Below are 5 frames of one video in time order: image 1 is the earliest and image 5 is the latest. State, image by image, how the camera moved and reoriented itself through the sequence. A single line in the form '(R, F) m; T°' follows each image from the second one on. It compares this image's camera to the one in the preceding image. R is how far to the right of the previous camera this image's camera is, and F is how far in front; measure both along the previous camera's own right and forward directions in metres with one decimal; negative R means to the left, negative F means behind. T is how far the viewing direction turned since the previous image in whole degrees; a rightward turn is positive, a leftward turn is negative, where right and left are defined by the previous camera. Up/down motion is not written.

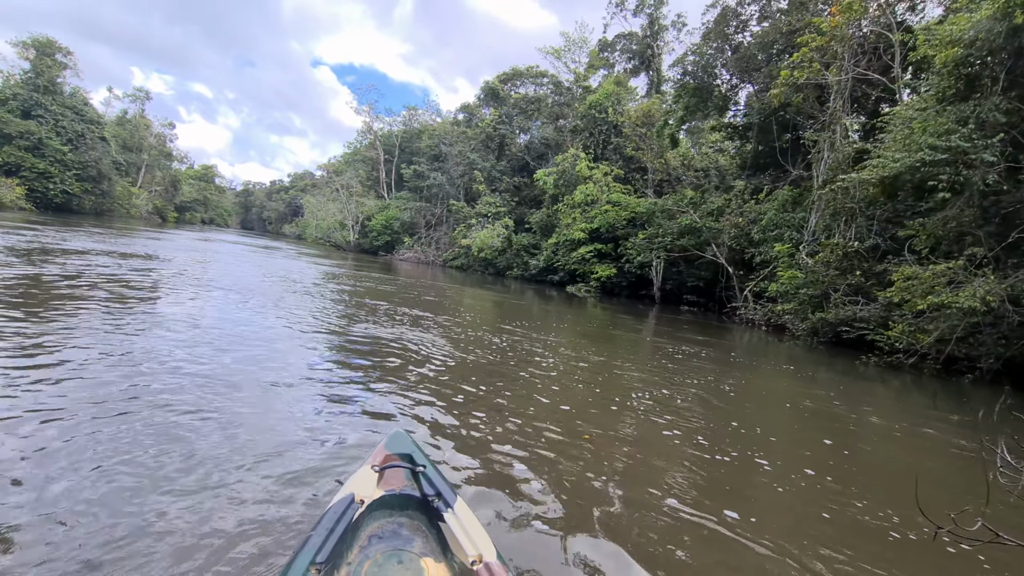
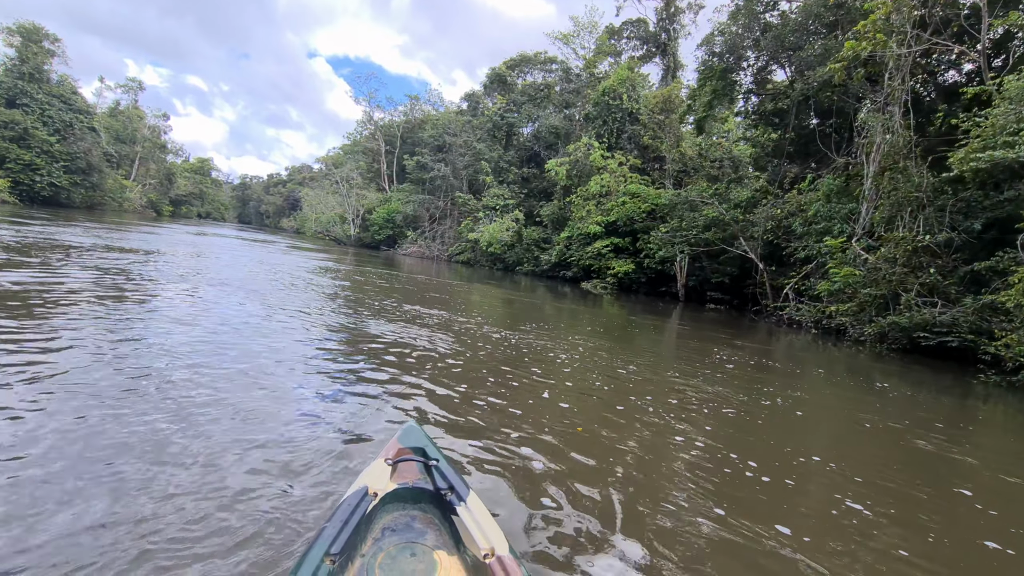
(-0.4, +0.9) m; 0°
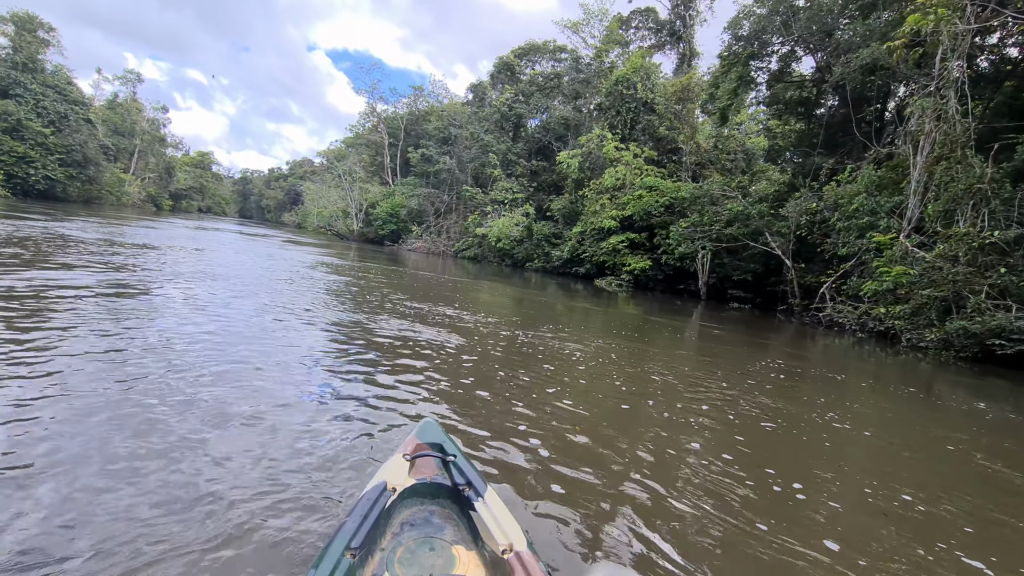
(-0.3, +0.6) m; 0°
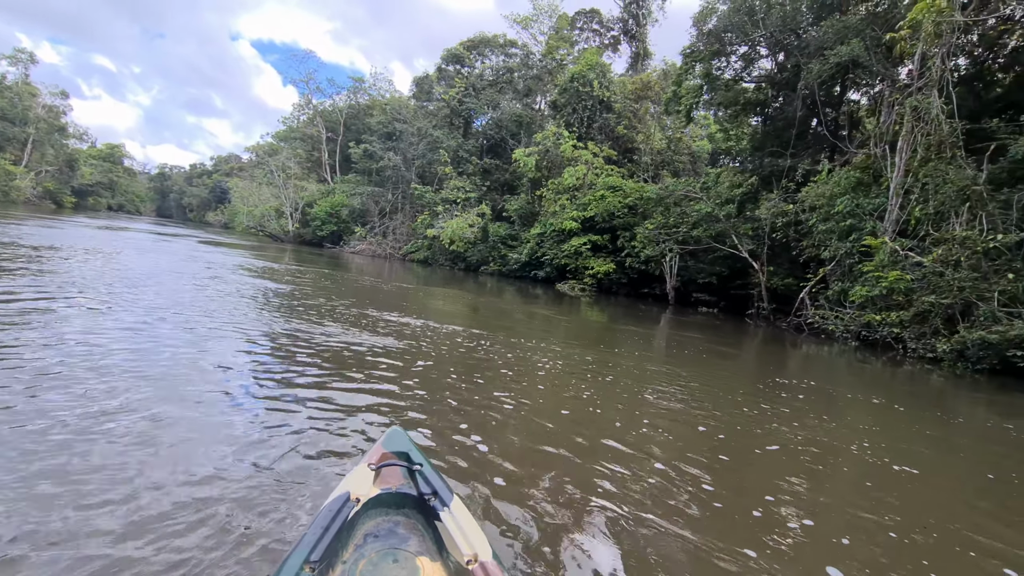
(-0.4, +1.0) m; +7°
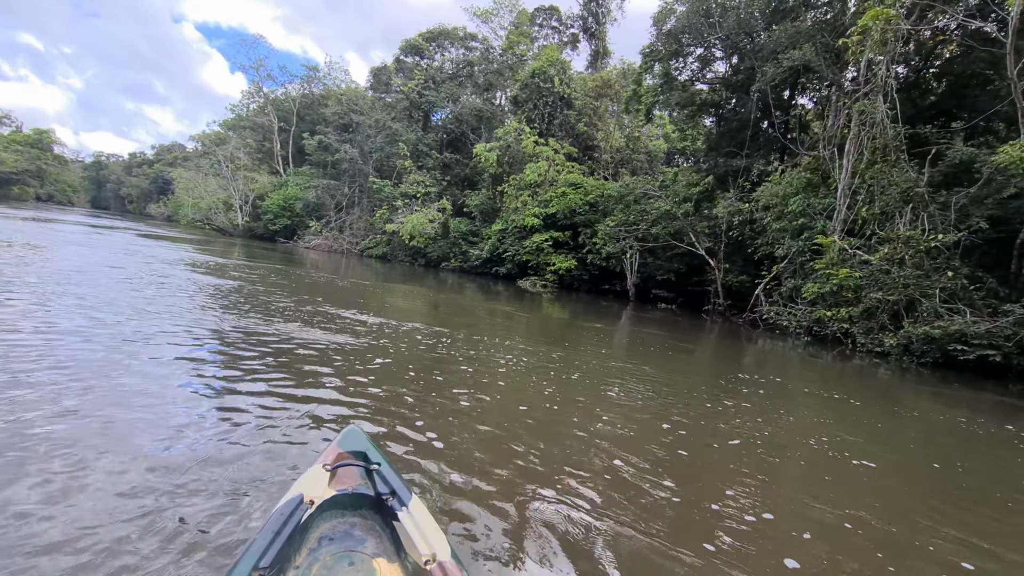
(0.0, +0.2) m; +5°
